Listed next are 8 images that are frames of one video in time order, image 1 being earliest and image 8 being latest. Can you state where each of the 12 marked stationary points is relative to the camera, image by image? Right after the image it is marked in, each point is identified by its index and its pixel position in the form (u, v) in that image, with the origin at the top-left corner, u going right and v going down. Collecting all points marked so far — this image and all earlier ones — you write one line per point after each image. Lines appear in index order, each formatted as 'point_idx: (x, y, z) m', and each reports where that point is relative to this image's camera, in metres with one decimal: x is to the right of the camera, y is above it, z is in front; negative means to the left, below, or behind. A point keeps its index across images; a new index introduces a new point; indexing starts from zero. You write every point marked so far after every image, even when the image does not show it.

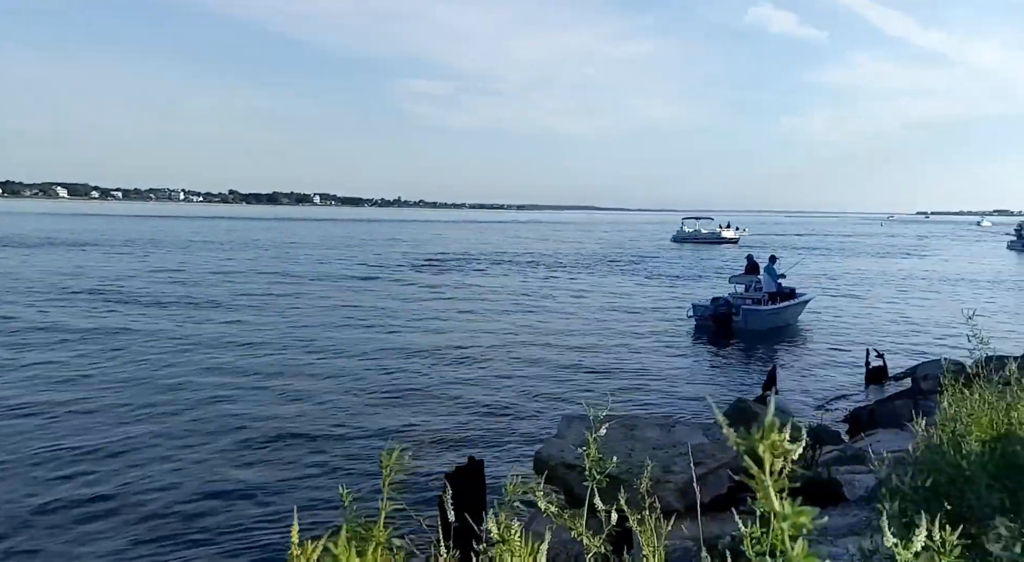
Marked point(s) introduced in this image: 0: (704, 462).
0: (+1.9, -1.7, +8.0) m
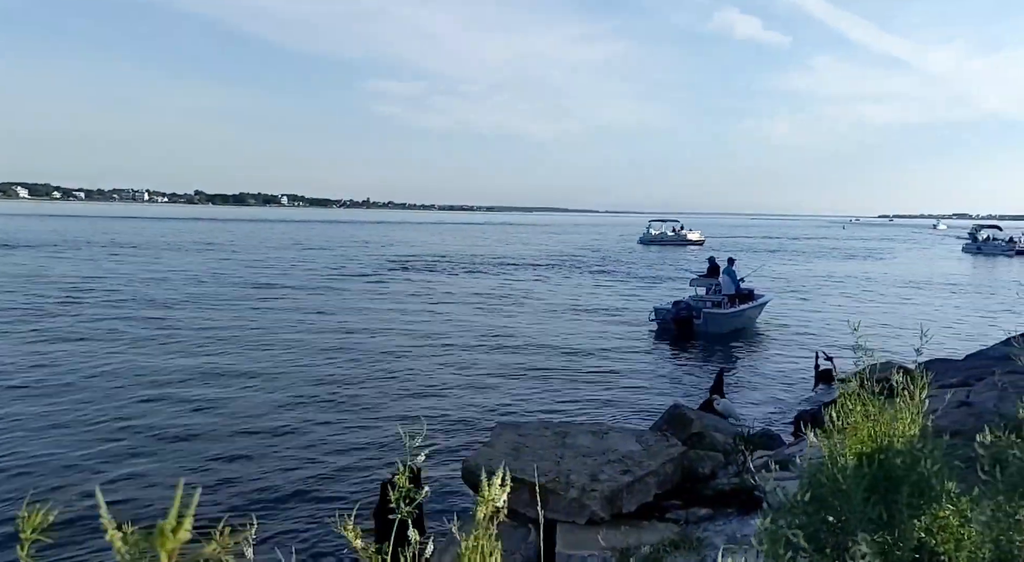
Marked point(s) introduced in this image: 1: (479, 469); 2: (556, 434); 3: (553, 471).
0: (+1.2, -1.8, +8.0) m
1: (-0.3, -1.8, +8.0) m
2: (+0.5, -1.6, +9.0) m
3: (+0.4, -1.8, +7.9) m
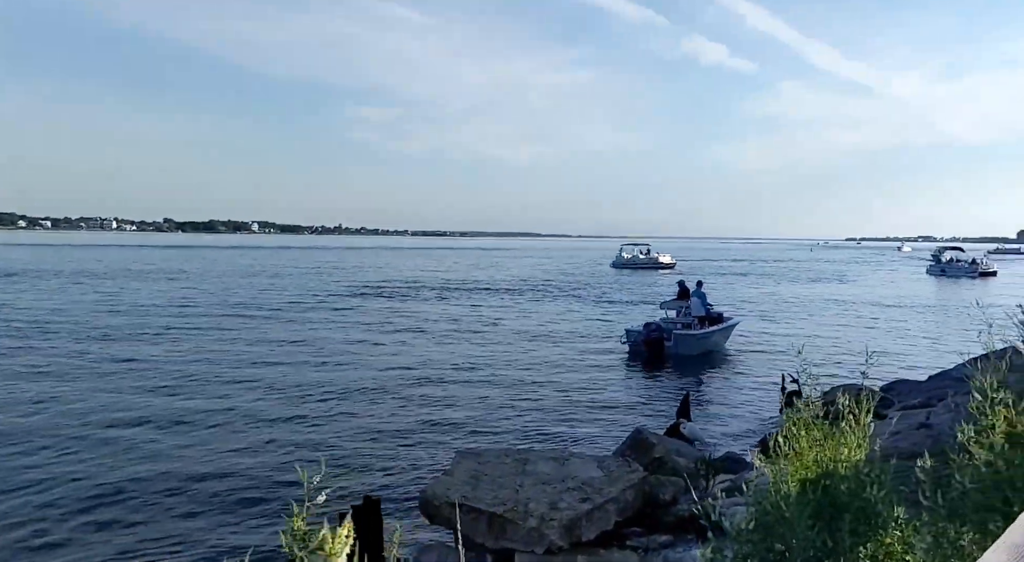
0: (+0.8, -2.1, +7.9) m
1: (-0.7, -2.1, +7.9) m
2: (+0.1, -1.9, +8.8) m
3: (0.0, -2.0, +7.8) m
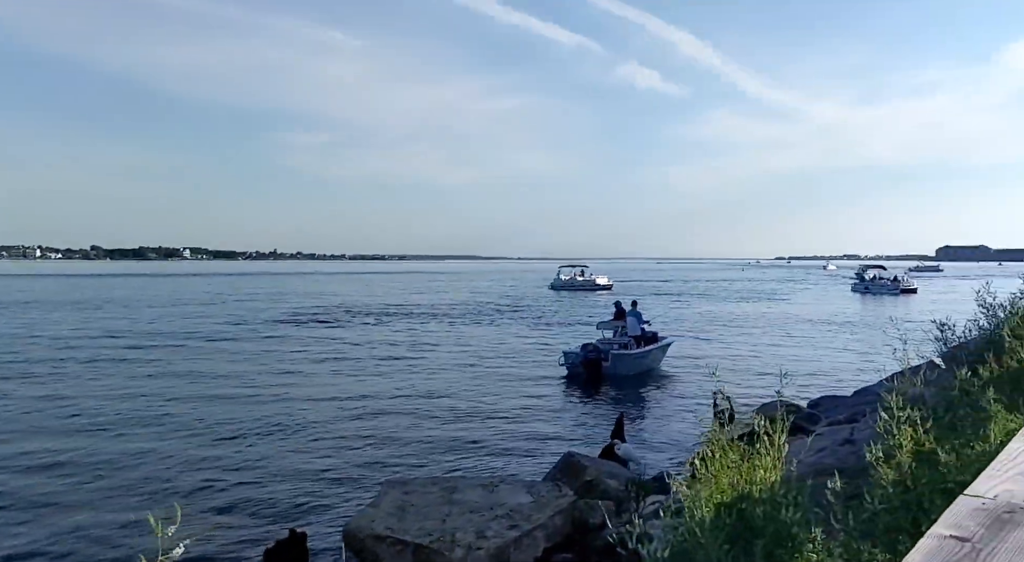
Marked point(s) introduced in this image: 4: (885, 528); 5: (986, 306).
0: (+0.1, -2.3, +7.8) m
1: (-1.4, -2.3, +7.6) m
2: (-0.7, -2.2, +8.7) m
3: (-0.7, -2.3, +7.6) m
4: (+1.5, -1.0, +3.4) m
5: (+5.2, -0.3, +9.2) m
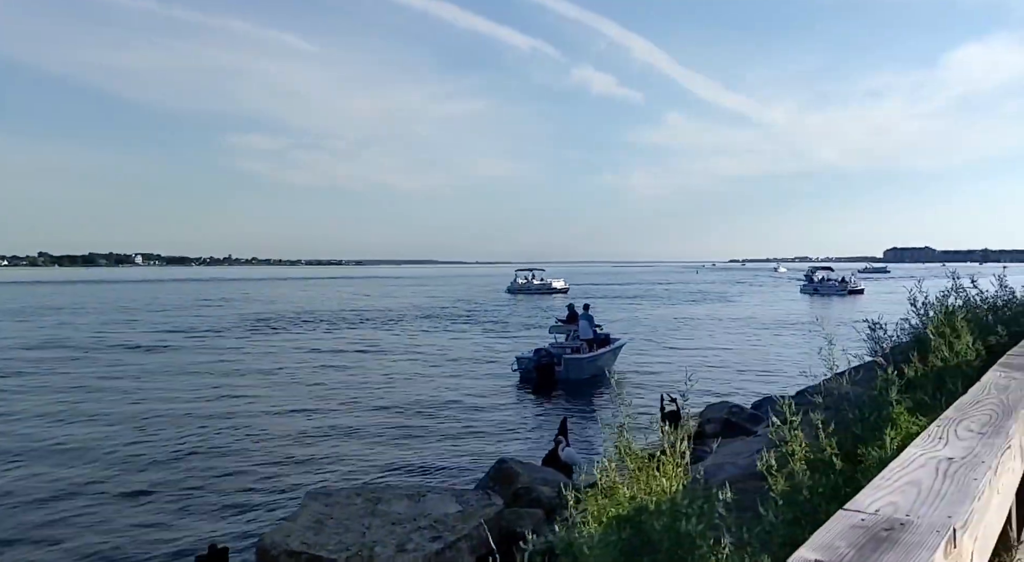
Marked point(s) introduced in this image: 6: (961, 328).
0: (-0.6, -2.3, +7.5) m
1: (-2.1, -2.3, +7.3) m
2: (-1.4, -2.2, +8.3) m
3: (-1.4, -2.3, +7.3) m
4: (+1.0, -1.0, +3.2) m
5: (+4.4, -0.3, +9.2) m
6: (+3.8, -0.4, +7.1) m
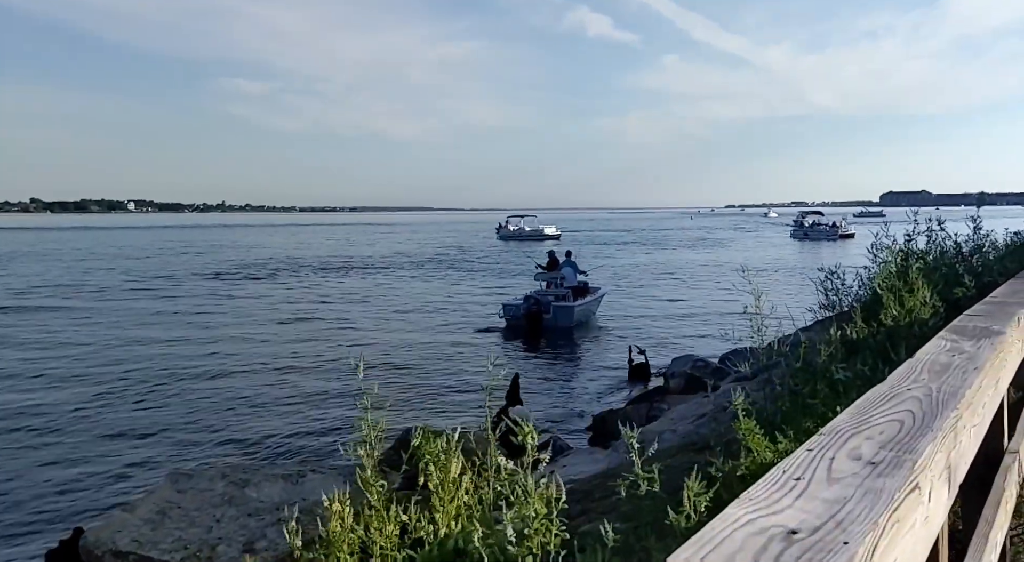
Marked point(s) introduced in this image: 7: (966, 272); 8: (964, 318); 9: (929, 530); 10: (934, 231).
0: (-1.6, -1.9, +6.4) m
1: (-3.0, -1.9, +6.1) m
2: (-2.4, -1.7, +7.2) m
3: (-2.3, -1.9, +6.1) m
4: (+0.1, -0.8, +2.0) m
5: (+3.4, +0.3, +7.9) m
6: (+2.8, 0.0, +5.9) m
7: (+3.9, +0.1, +7.1) m
8: (+2.5, -0.2, +4.6) m
9: (+1.0, -0.6, +2.1) m
10: (+4.2, +0.5, +8.3) m
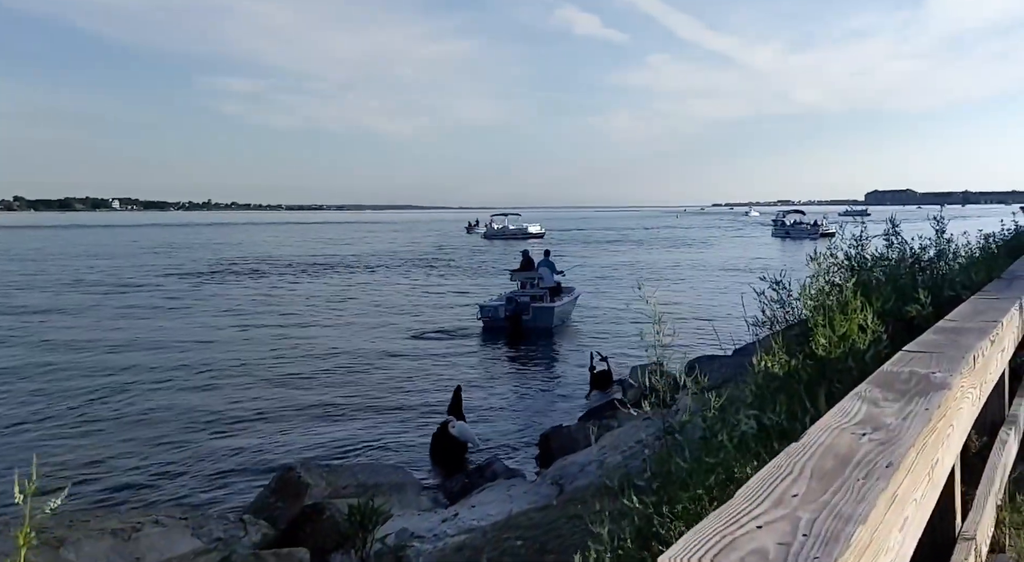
0: (-2.5, -2.0, +5.1) m
1: (-3.9, -2.1, +4.9) m
2: (-3.3, -1.9, +6.0) m
3: (-3.2, -2.0, +4.9) m
4: (-0.8, -1.0, +0.8) m
5: (+2.5, +0.2, +6.8) m
6: (+1.9, -0.1, +4.7) m
7: (+2.9, 0.0, +5.9) m
8: (+1.6, -0.3, +3.4) m
9: (+0.2, -0.7, +0.9) m
10: (+3.3, +0.4, +7.1) m
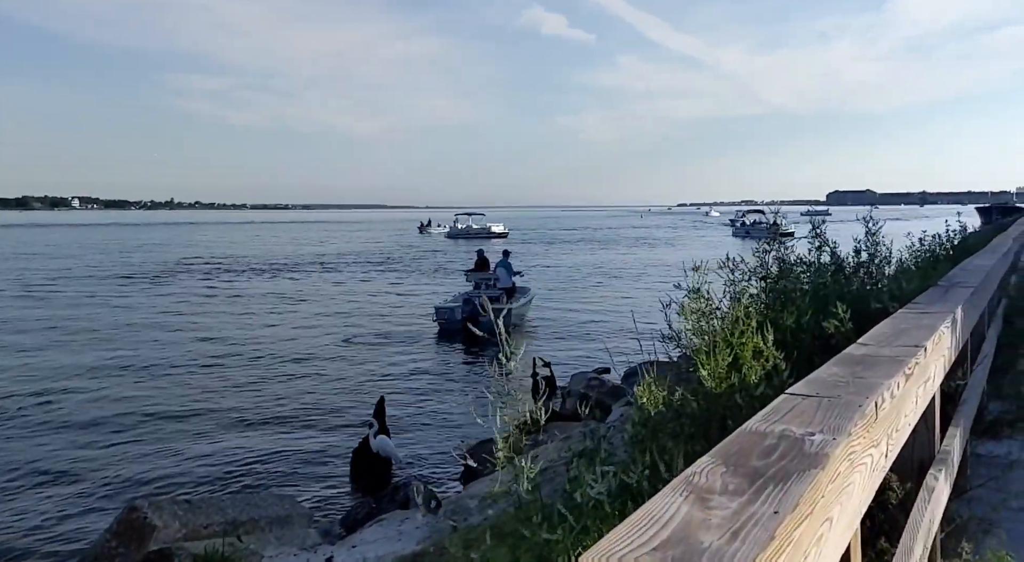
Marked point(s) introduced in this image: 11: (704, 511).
0: (-3.3, -2.1, +4.1) m
1: (-4.8, -2.1, +3.8) m
2: (-4.2, -1.9, +4.9) m
3: (-4.1, -2.1, +3.9) m
4: (-1.4, -1.0, -0.2) m
5: (+1.6, +0.1, +6.0) m
6: (+1.1, -0.2, +3.8) m
7: (+2.1, -0.1, +5.1) m
8: (+0.8, -0.4, +2.6) m
9: (-0.5, -0.8, 0.0) m
10: (+2.3, +0.3, +6.3) m
11: (+0.4, -0.5, +1.7) m
